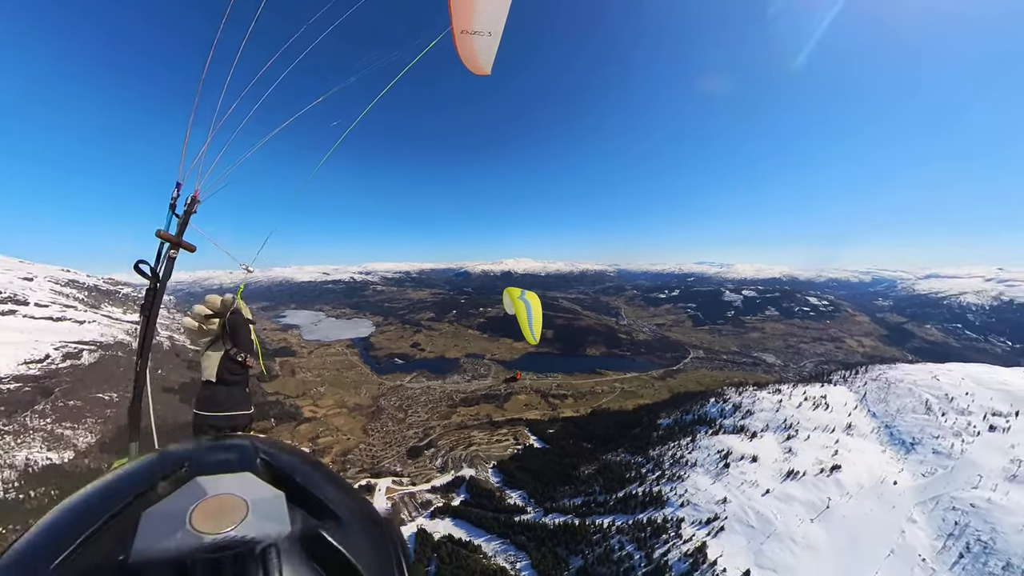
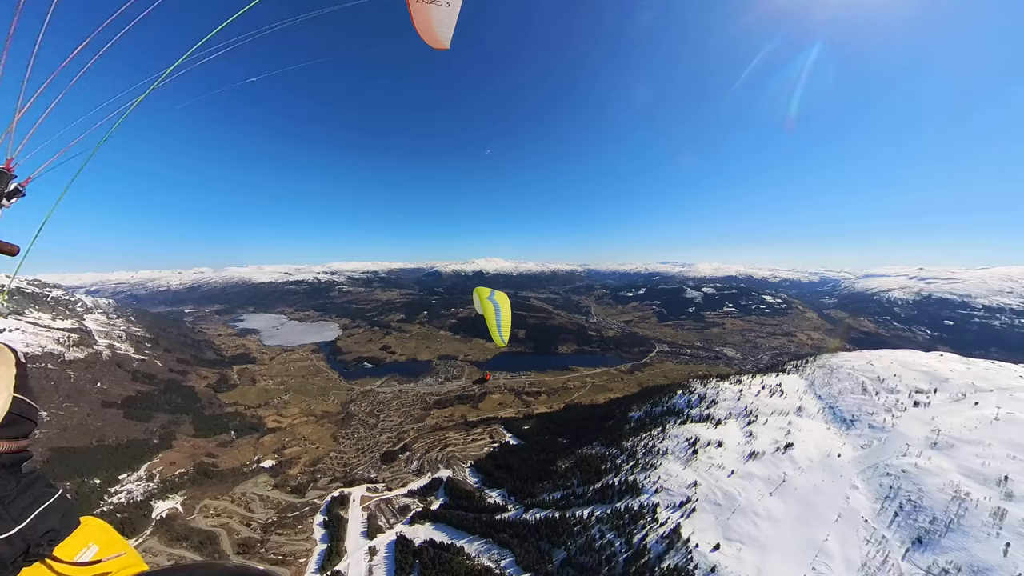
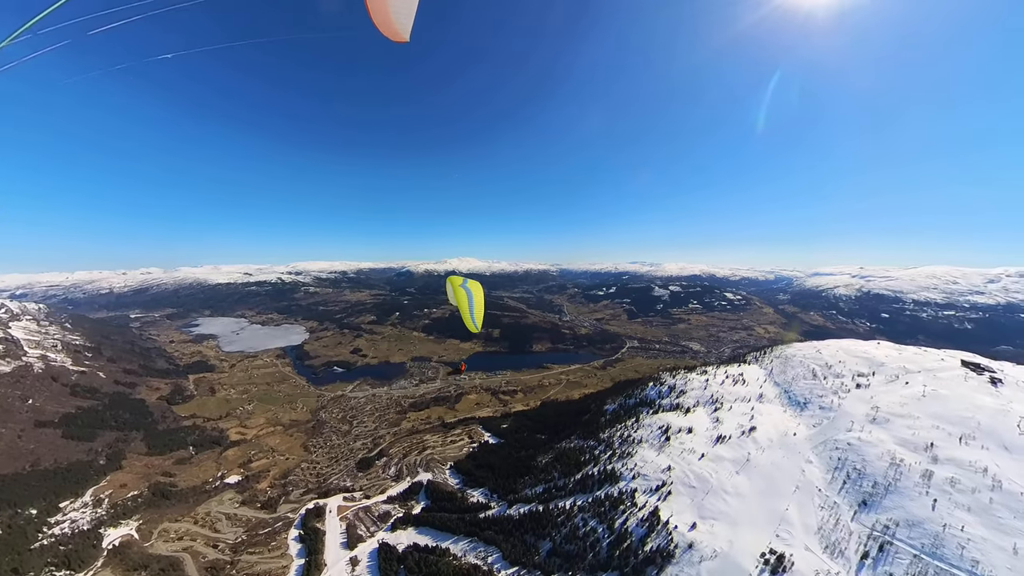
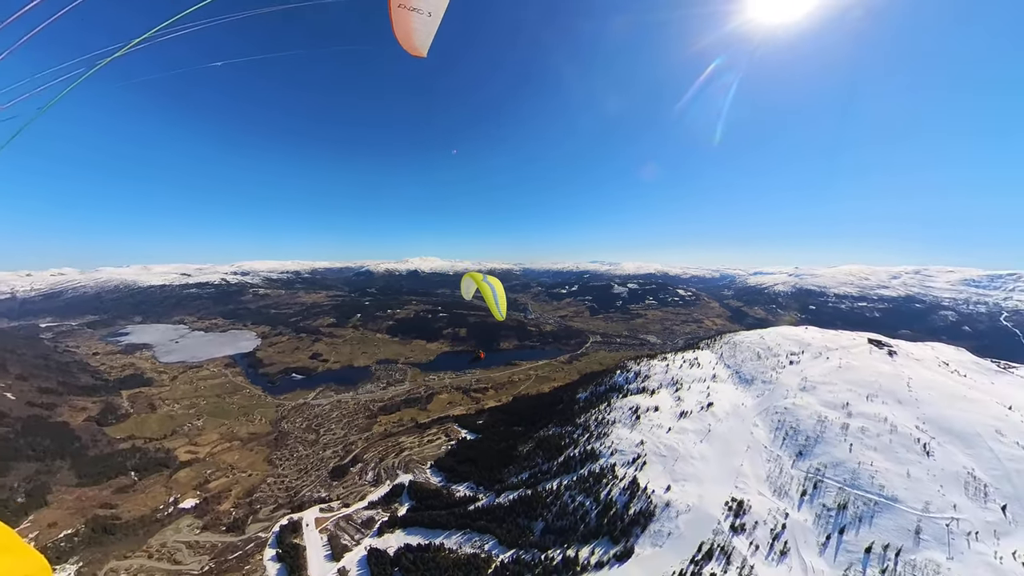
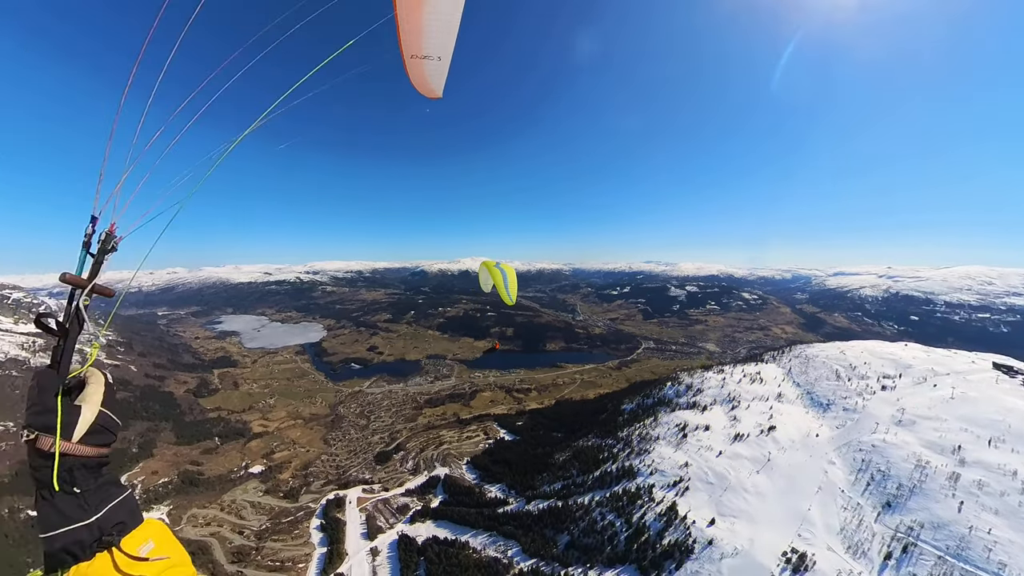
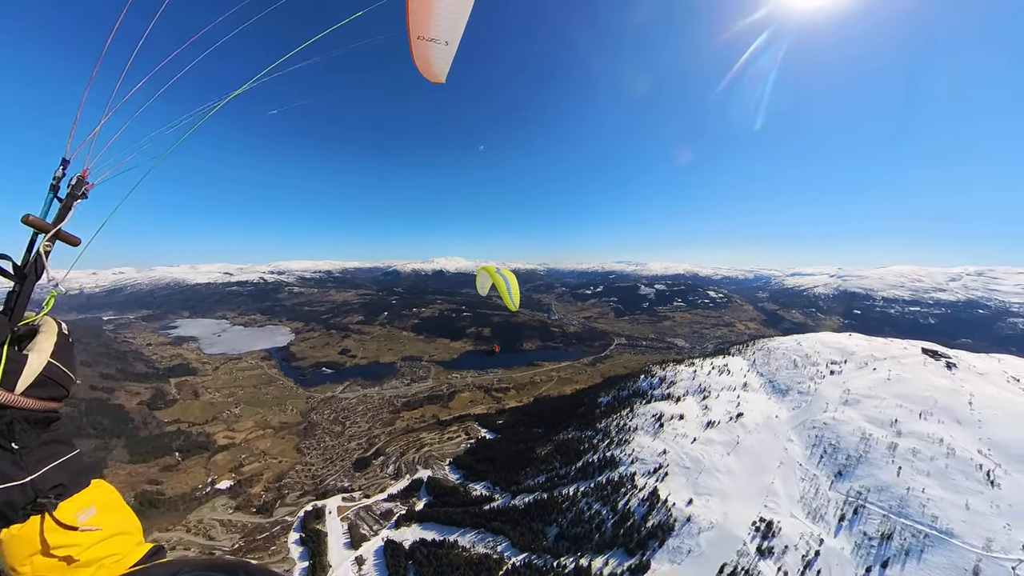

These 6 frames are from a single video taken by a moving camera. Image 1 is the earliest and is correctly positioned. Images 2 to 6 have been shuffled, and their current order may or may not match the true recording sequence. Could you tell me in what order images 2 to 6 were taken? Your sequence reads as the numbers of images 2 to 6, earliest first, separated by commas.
2, 3, 5, 6, 4
